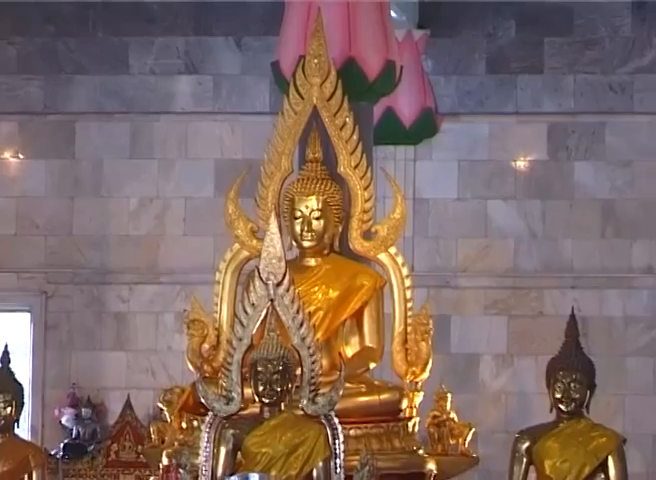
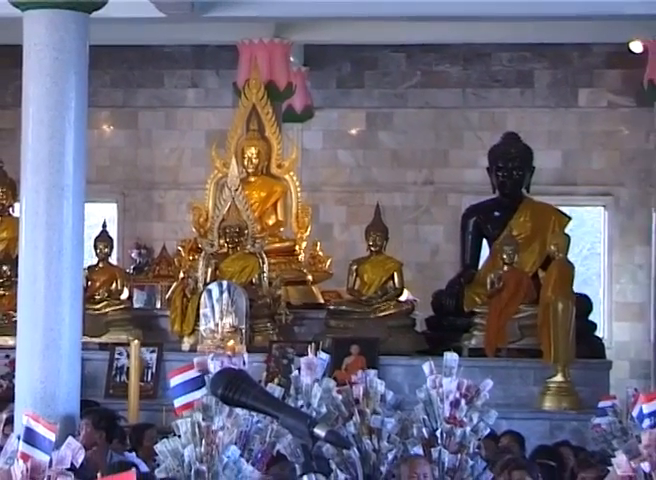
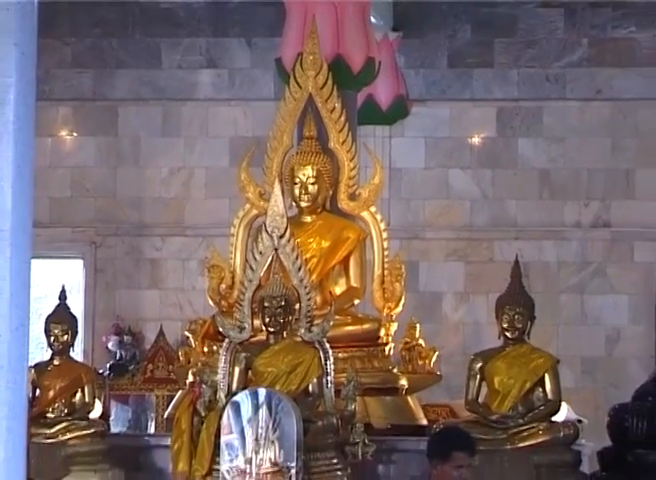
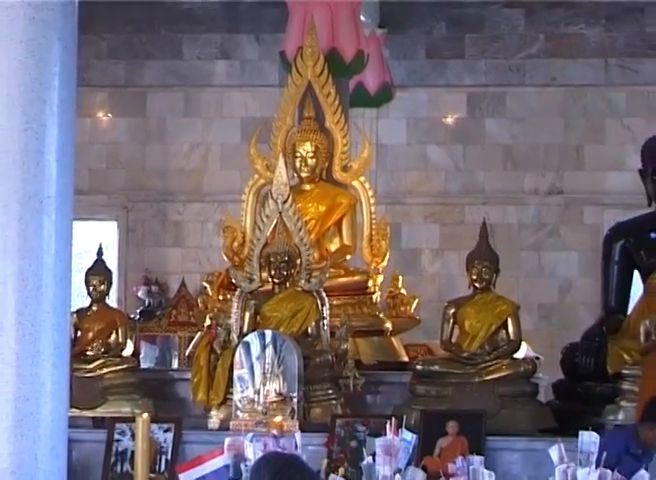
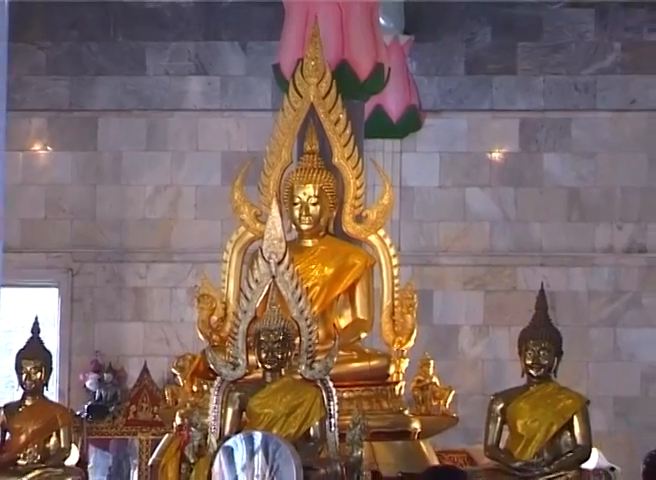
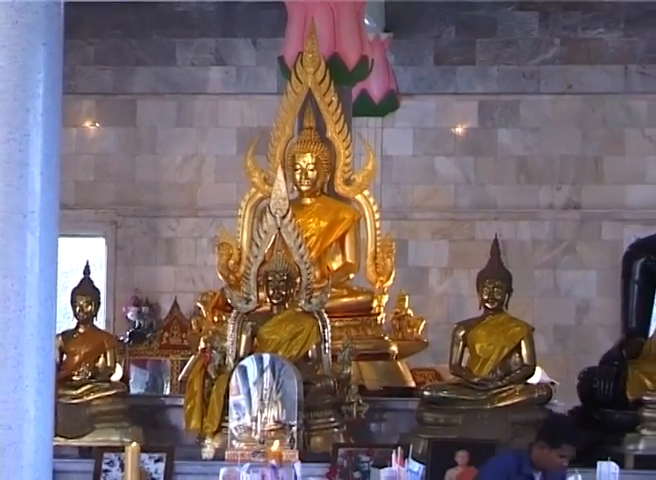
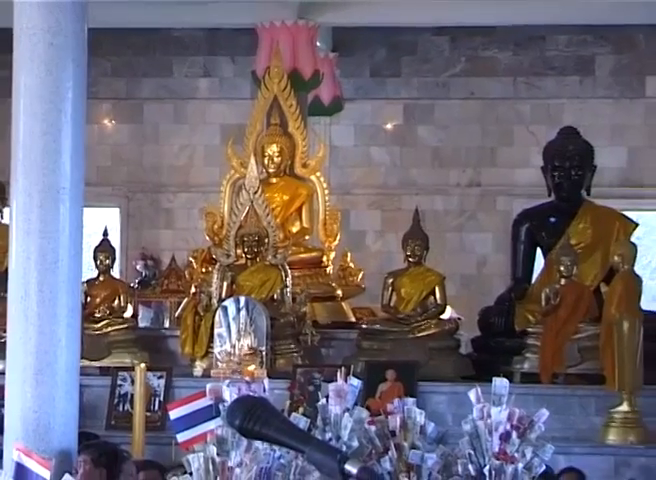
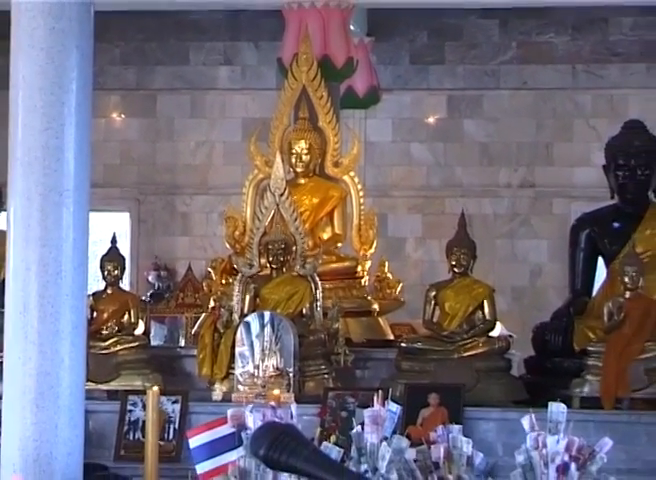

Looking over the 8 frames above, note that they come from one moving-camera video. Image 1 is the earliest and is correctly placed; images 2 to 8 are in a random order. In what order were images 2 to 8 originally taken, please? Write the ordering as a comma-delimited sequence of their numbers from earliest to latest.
5, 3, 6, 4, 8, 7, 2
